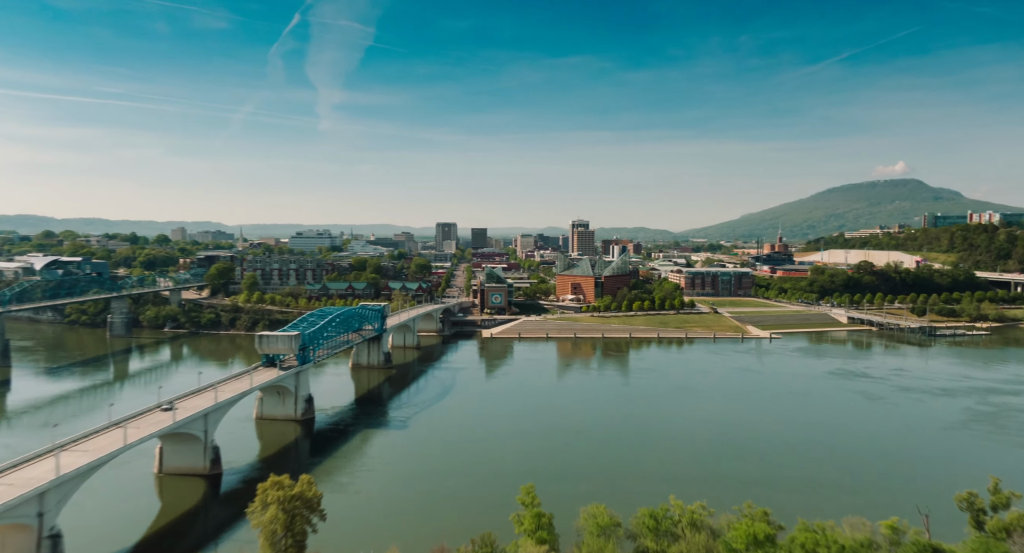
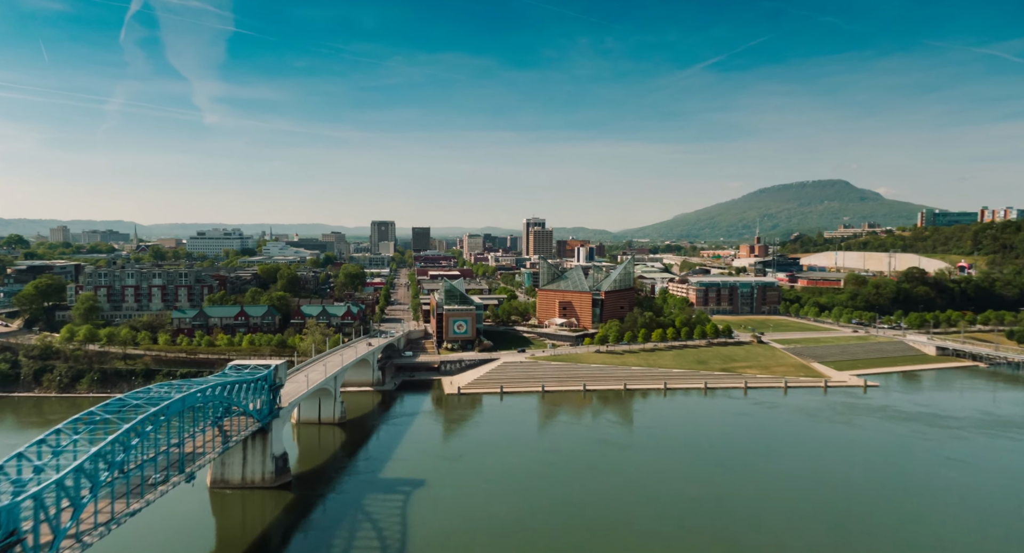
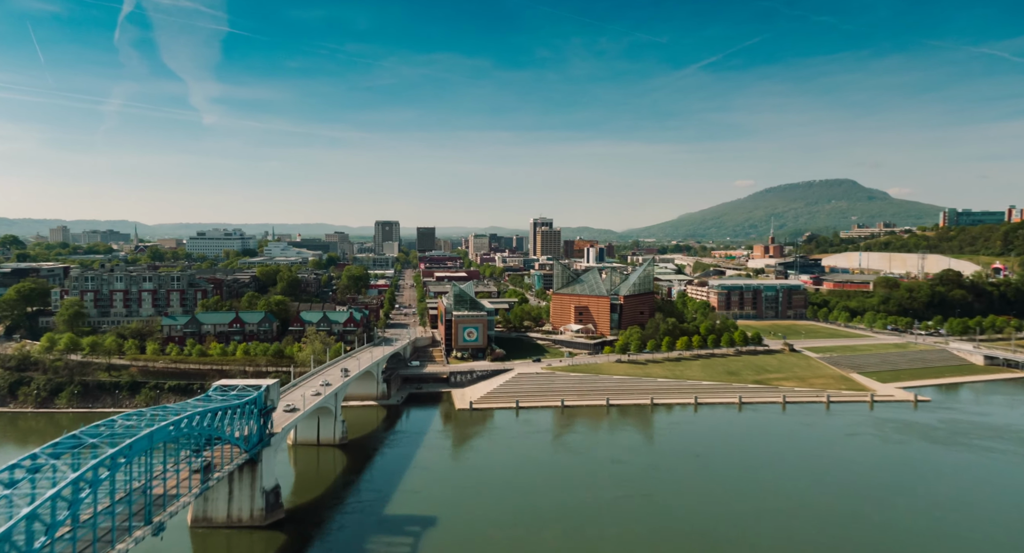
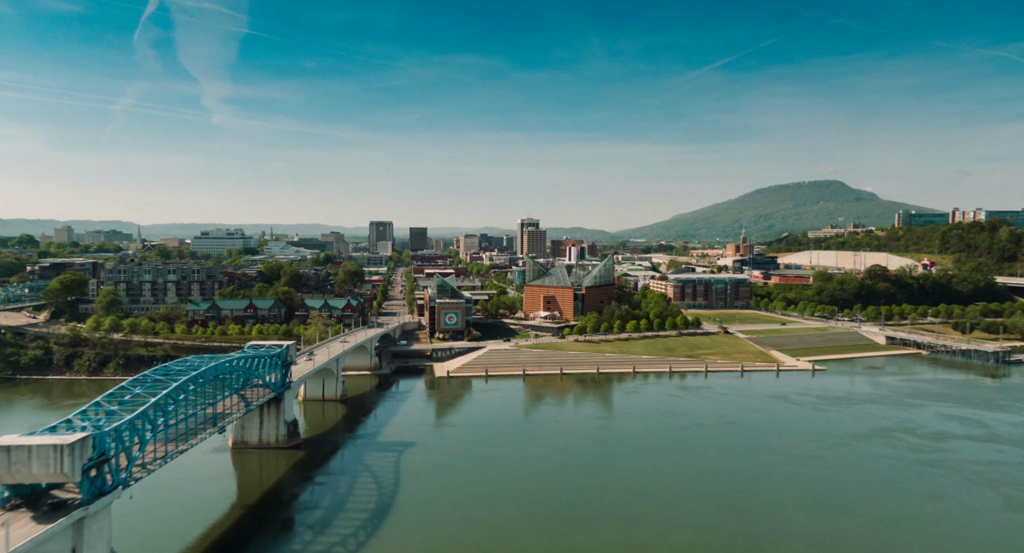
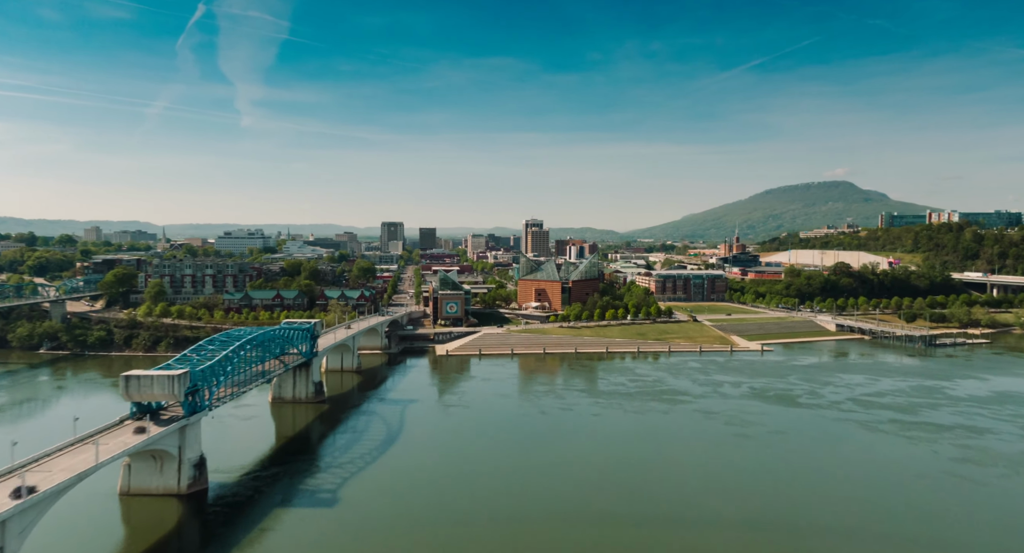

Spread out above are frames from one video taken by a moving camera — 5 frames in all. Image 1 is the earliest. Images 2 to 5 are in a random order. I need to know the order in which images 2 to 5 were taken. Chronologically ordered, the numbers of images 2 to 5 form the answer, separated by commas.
5, 4, 2, 3
